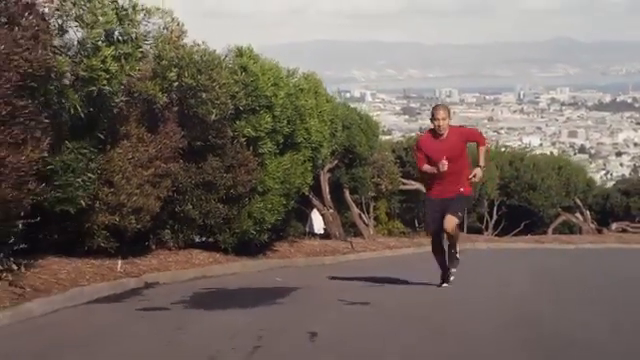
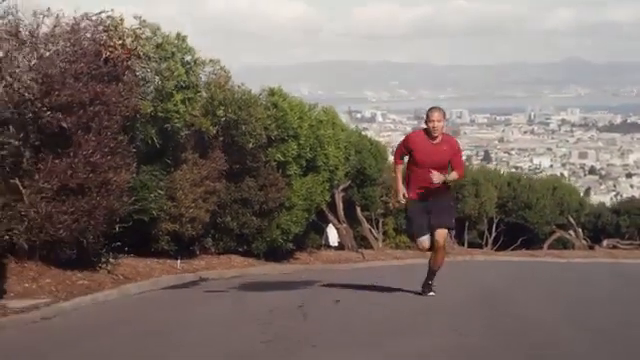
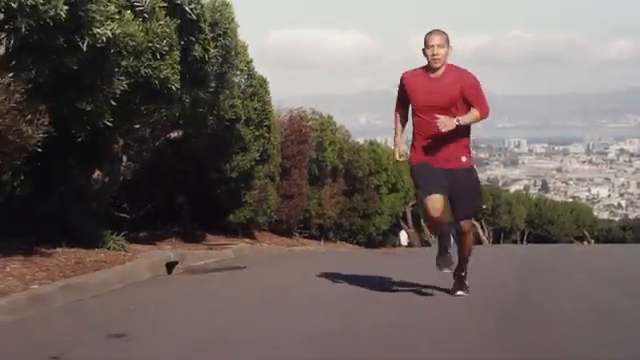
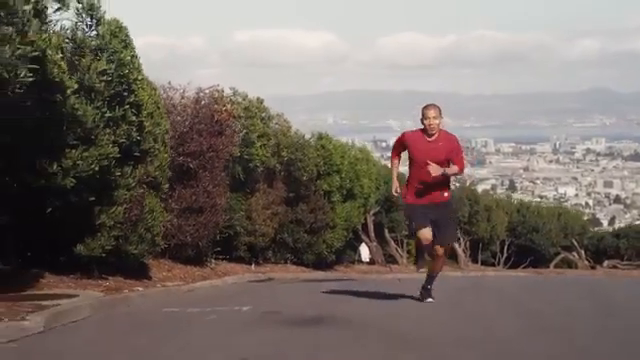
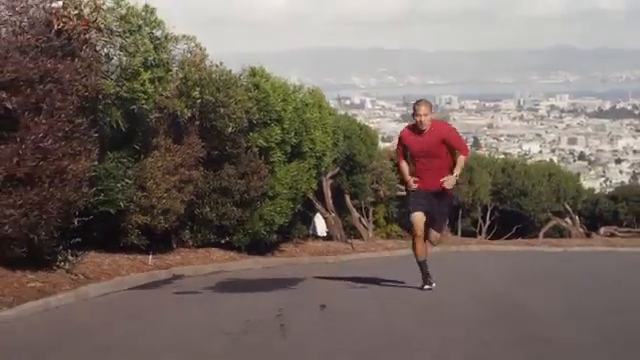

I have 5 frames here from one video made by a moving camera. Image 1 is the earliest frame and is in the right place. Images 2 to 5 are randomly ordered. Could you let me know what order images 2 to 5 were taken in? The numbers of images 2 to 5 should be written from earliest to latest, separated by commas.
5, 2, 4, 3
